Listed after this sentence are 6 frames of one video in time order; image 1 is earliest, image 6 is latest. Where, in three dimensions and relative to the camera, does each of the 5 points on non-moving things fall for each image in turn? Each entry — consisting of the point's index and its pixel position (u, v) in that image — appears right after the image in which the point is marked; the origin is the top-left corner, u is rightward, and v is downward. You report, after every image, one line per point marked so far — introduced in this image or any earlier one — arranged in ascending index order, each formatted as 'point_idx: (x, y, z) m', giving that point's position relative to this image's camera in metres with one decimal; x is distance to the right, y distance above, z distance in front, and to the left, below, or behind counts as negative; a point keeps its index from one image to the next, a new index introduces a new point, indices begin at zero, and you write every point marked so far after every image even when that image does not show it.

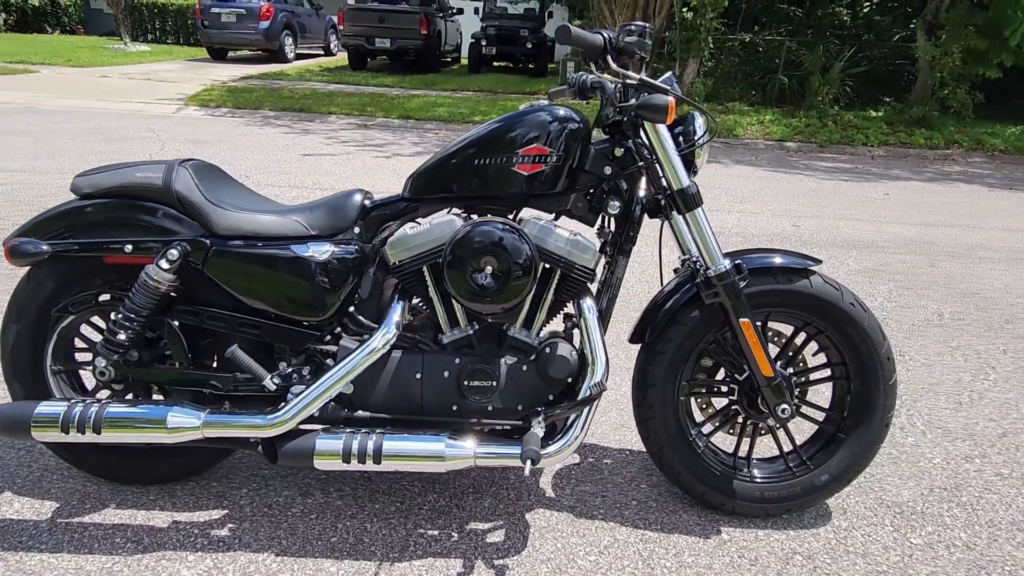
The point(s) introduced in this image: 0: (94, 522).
0: (-1.8, -1.0, +2.6) m
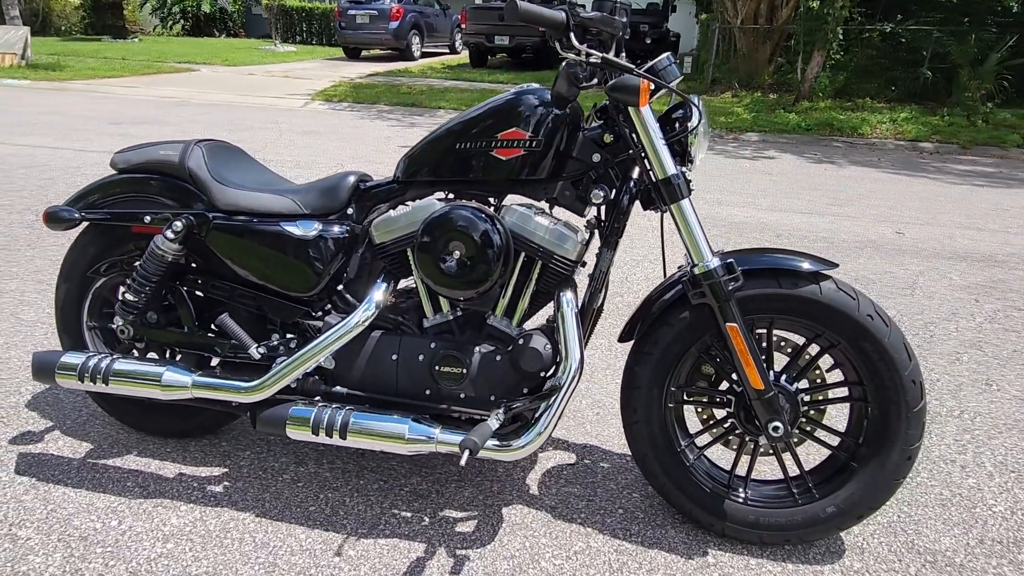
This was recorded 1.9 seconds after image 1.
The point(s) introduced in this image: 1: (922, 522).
0: (-1.9, -0.8, +2.9) m
1: (+1.8, -1.0, +2.7) m
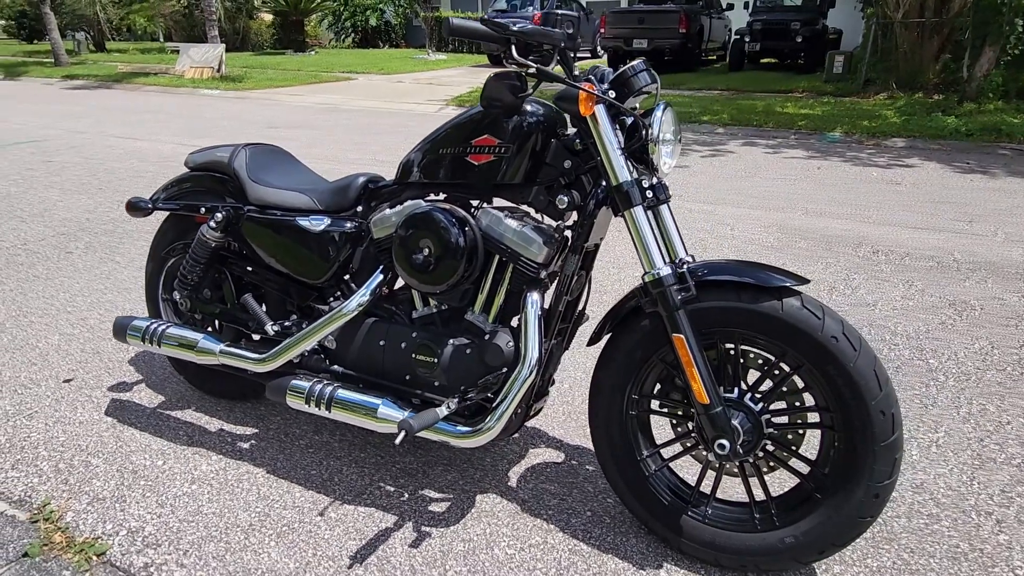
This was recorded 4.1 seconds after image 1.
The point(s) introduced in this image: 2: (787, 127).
0: (-1.9, -0.7, +3.5) m
1: (+1.6, -1.1, +2.4) m
2: (+5.1, +3.0, +11.5) m
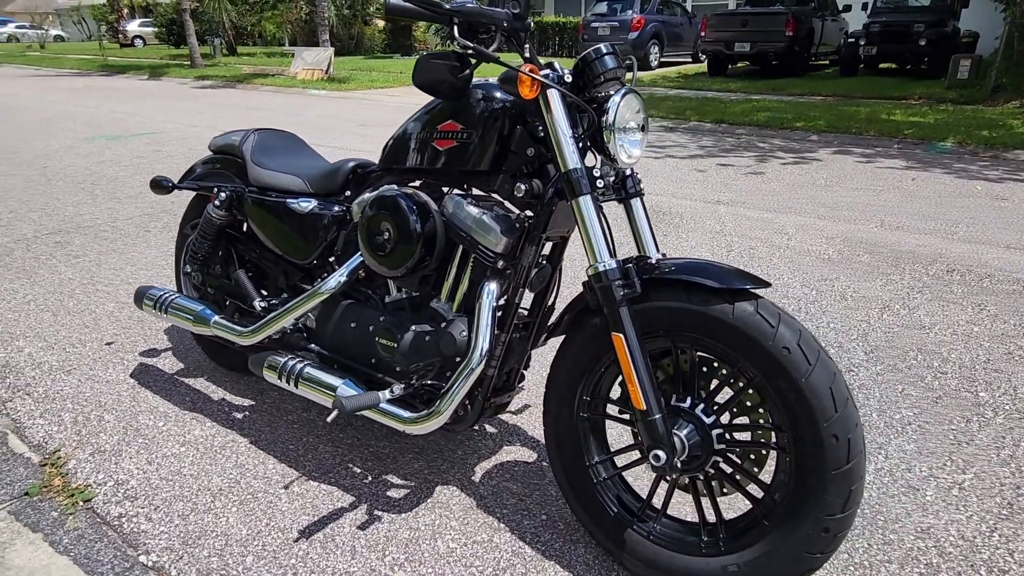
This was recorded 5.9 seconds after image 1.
0: (-1.9, -0.6, +3.7) m
1: (+1.3, -1.2, +2.1) m
2: (+6.4, +2.6, +10.6) m
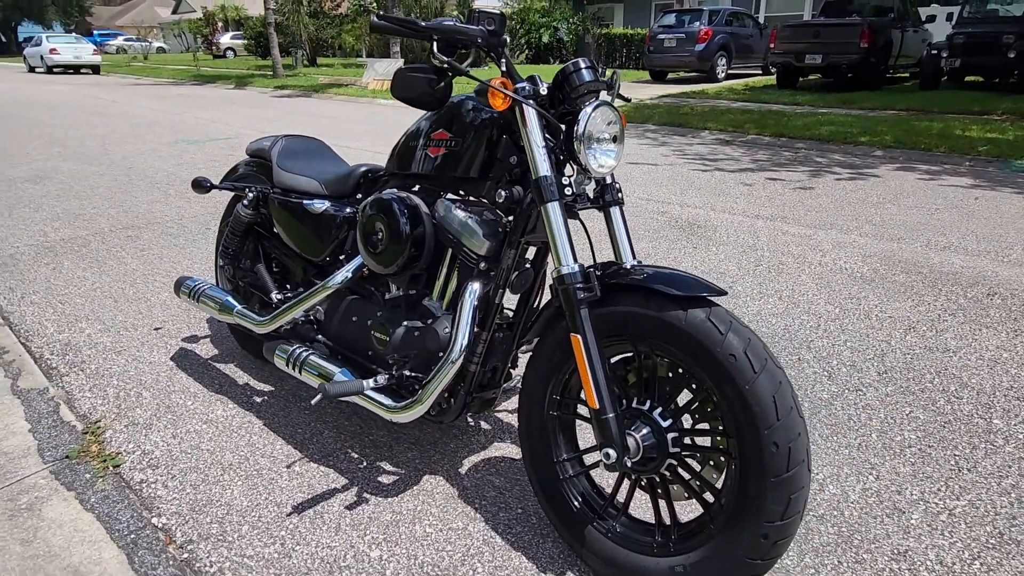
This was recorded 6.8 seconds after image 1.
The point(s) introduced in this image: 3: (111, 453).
0: (-1.9, -0.5, +4.0) m
1: (+1.1, -1.2, +2.1) m
2: (+7.3, +2.2, +10.1) m
3: (-2.1, -0.9, +3.2) m
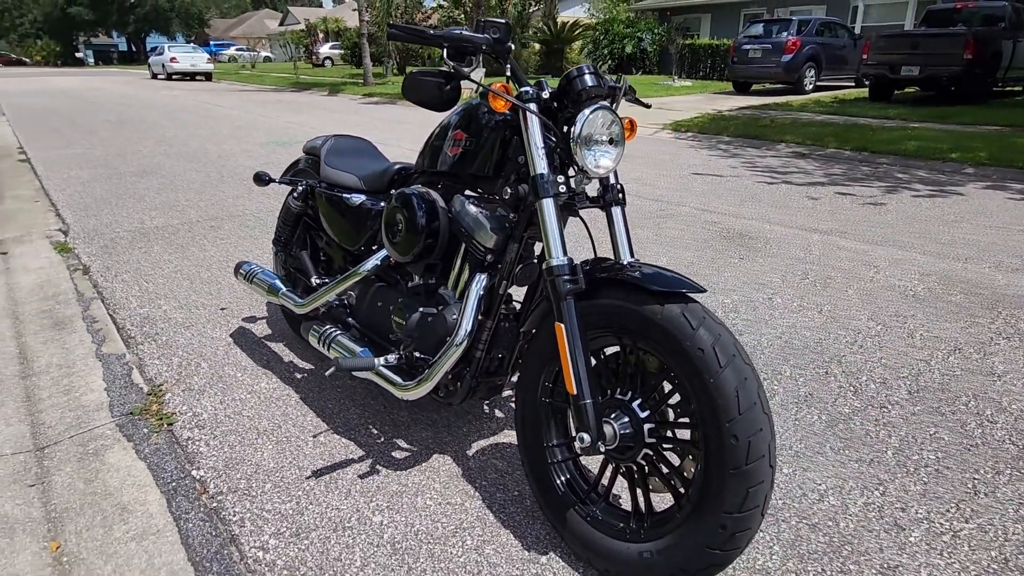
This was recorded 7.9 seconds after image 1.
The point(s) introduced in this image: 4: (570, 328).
0: (-1.7, -0.4, +4.4) m
1: (+1.0, -1.2, +2.1) m
2: (+8.3, +1.7, +9.3) m
3: (-2.0, -0.7, +3.6) m
4: (+0.2, -0.1, +2.3) m
